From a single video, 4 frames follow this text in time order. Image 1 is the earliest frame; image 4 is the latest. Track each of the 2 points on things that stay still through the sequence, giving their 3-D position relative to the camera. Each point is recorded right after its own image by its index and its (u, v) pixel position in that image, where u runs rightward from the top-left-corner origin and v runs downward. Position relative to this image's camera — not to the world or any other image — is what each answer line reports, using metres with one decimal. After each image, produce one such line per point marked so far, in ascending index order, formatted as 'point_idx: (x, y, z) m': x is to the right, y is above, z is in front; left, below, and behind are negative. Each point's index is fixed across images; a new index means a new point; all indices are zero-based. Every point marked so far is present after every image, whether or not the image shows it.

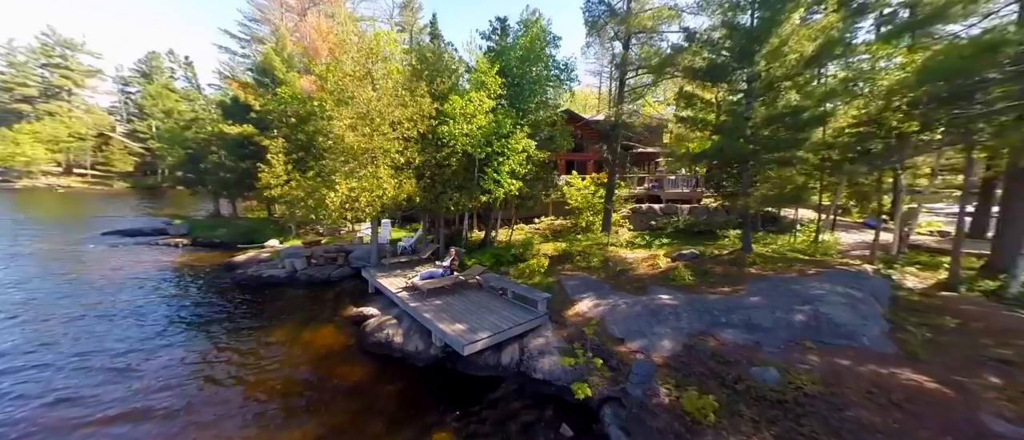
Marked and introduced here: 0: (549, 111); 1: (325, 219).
0: (+1.4, +4.4, +13.5) m
1: (-5.5, +0.1, +11.9) m
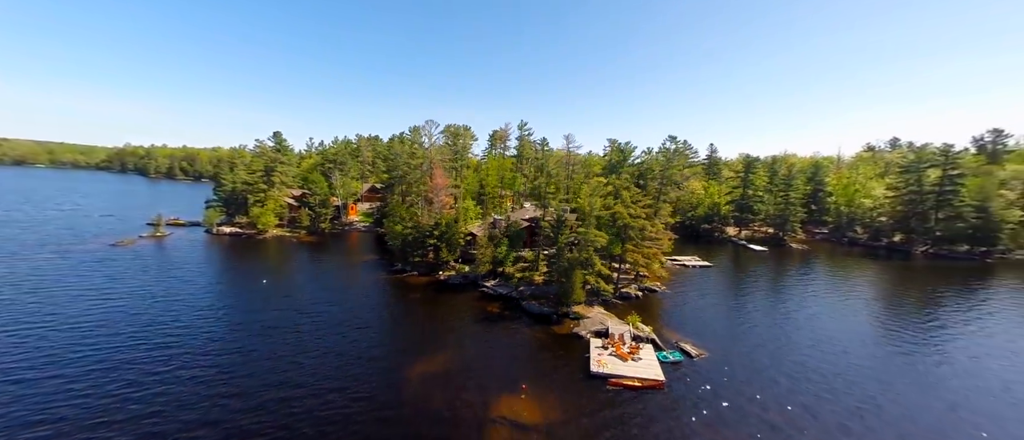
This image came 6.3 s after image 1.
0: (+1.1, -2.9, +51.8) m
1: (-5.8, -7.0, +50.2) m
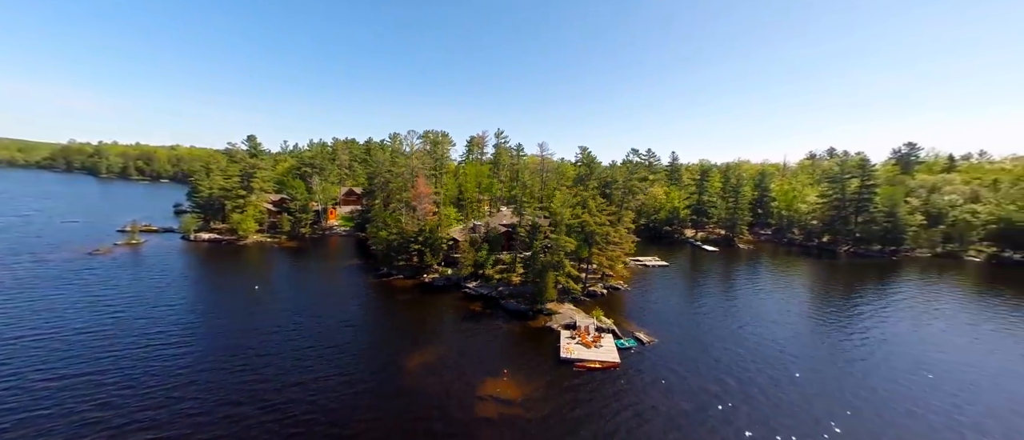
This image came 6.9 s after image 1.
0: (-2.3, -3.9, +56.8) m
1: (-9.0, -8.1, +54.7) m
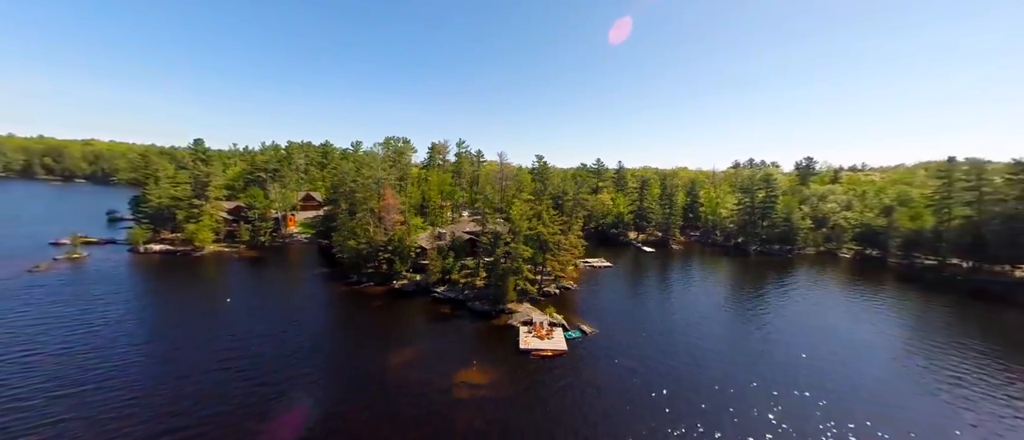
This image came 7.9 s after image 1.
0: (-8.8, -5.6, +62.8) m
1: (-15.3, -9.9, +59.8) m
